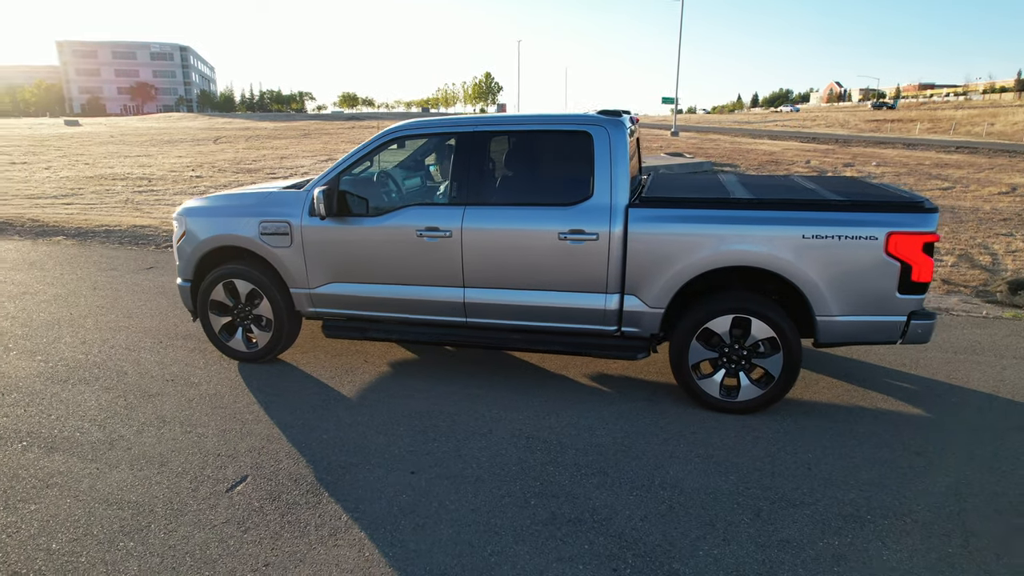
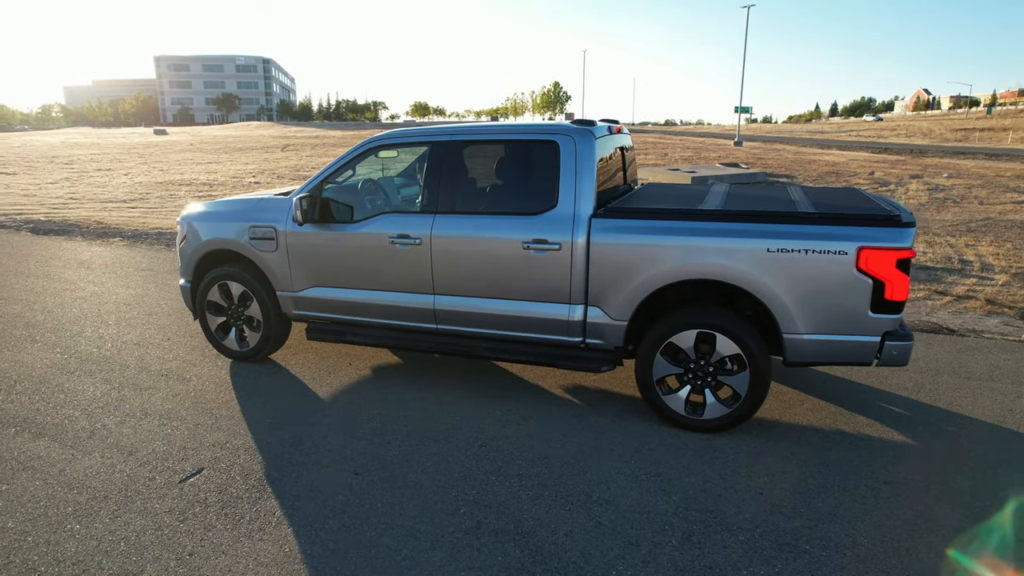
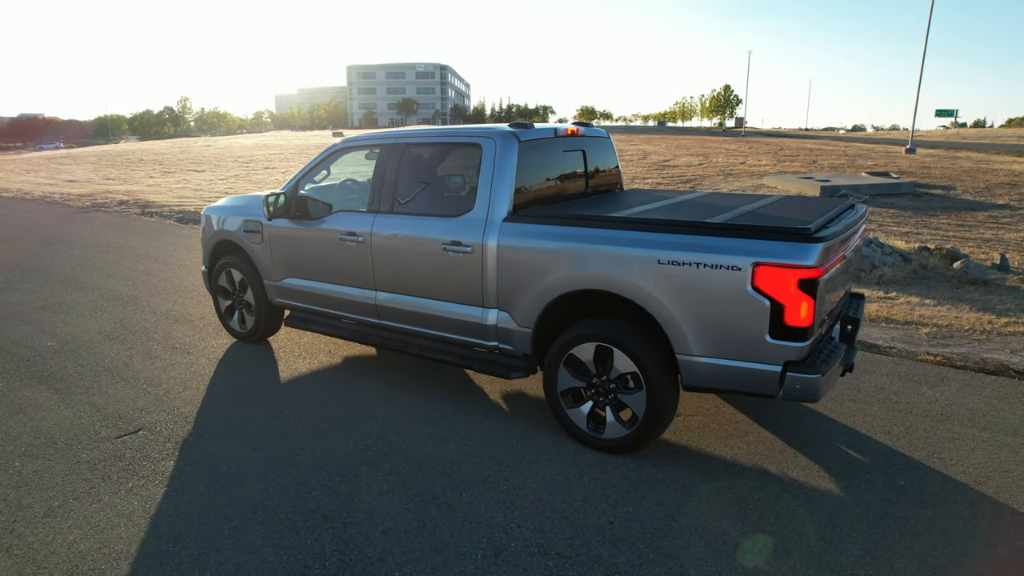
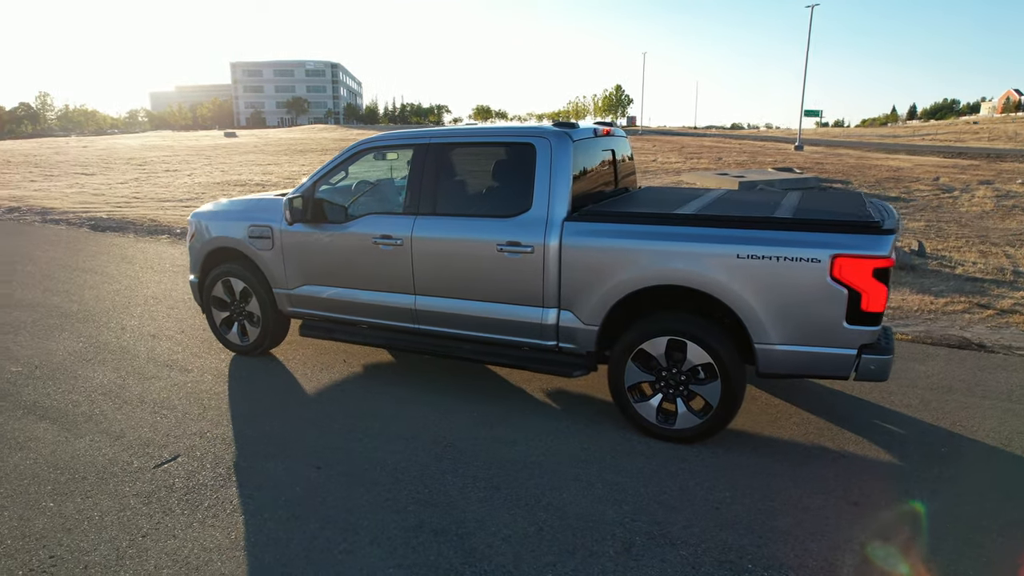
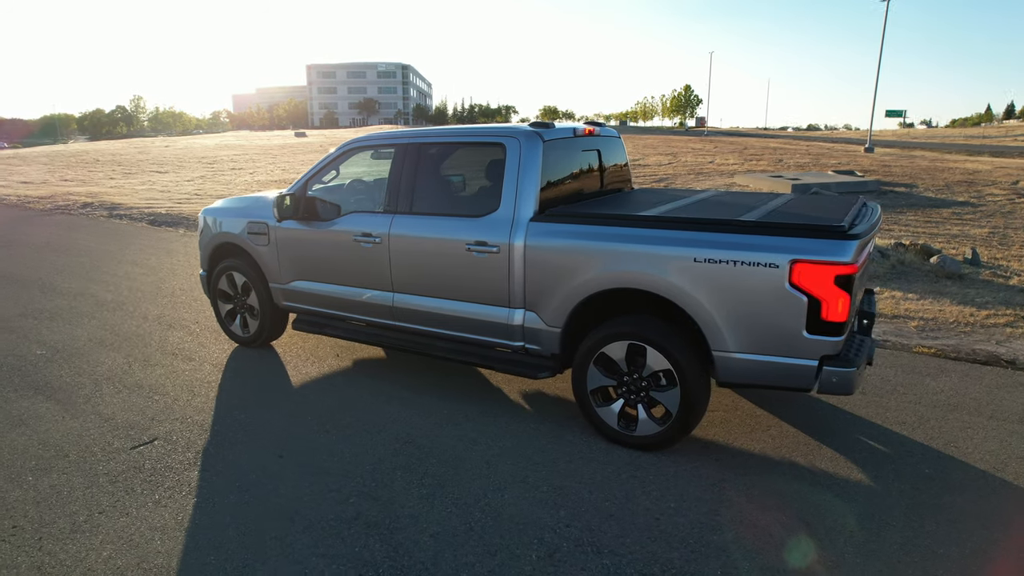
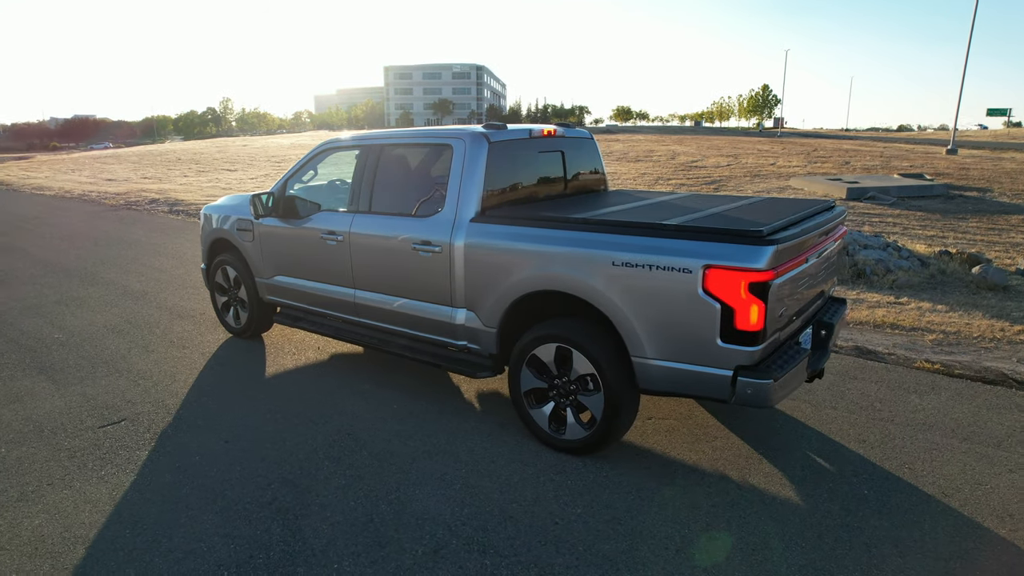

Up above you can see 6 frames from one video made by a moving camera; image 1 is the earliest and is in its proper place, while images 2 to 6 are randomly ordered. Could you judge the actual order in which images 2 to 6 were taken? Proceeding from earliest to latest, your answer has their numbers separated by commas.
2, 4, 5, 3, 6
